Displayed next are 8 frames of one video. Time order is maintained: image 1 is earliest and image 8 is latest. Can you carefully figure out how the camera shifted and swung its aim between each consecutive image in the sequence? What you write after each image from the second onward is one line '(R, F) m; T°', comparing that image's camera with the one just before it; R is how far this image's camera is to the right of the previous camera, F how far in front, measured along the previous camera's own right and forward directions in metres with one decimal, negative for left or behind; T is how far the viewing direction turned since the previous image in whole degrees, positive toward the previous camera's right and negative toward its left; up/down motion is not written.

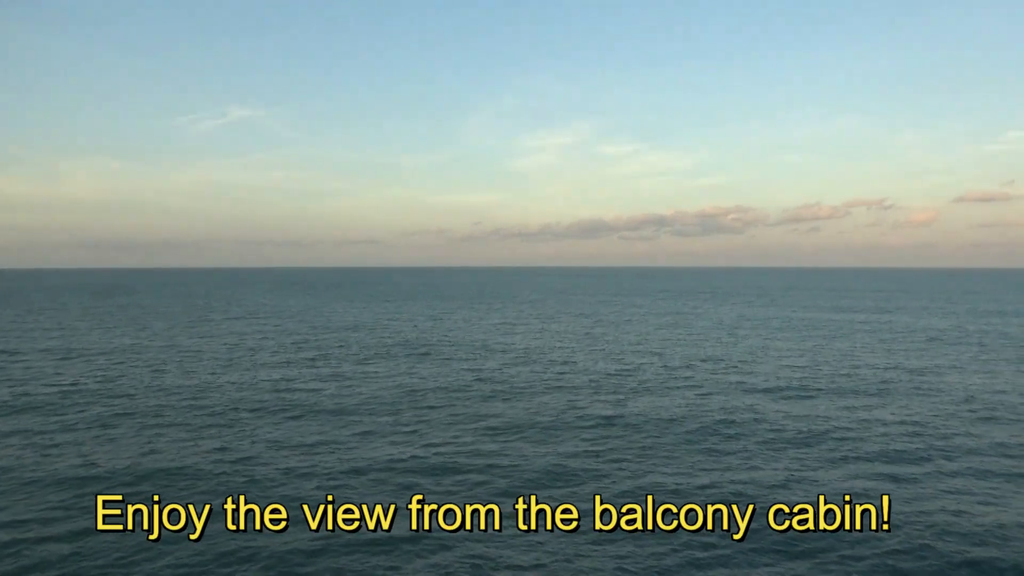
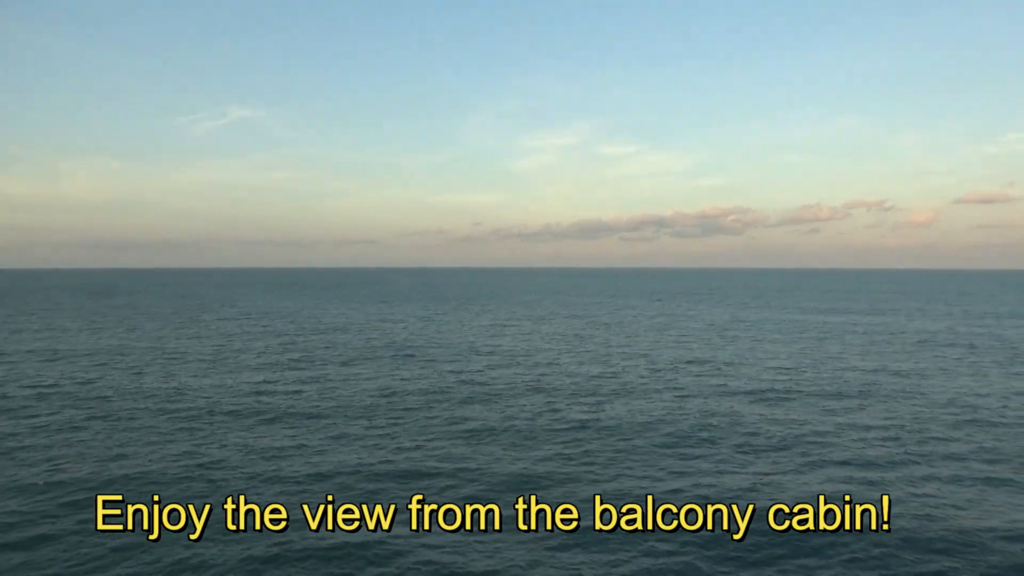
(-6.5, -5.8) m; 0°
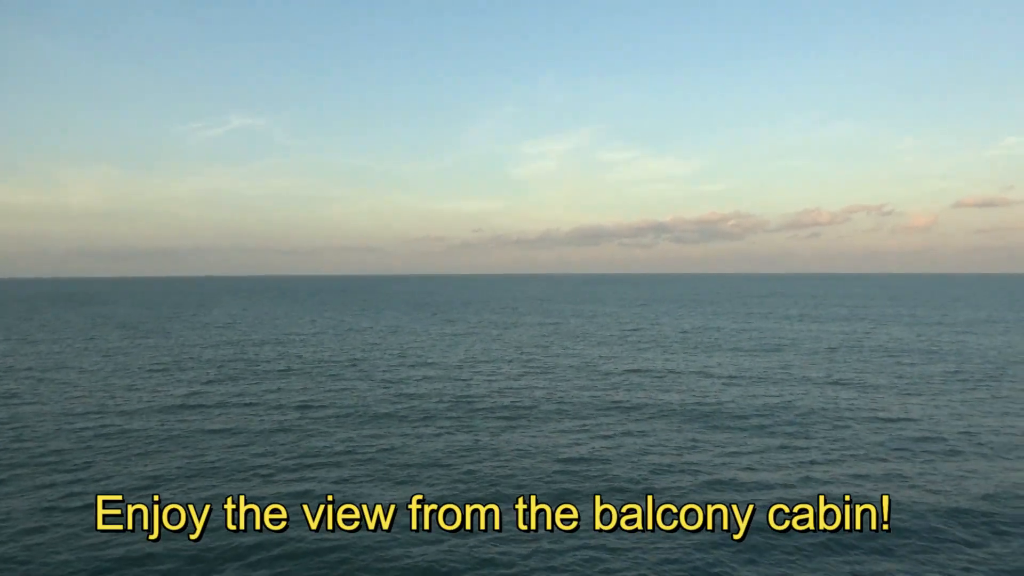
(+5.5, +1.5) m; 0°
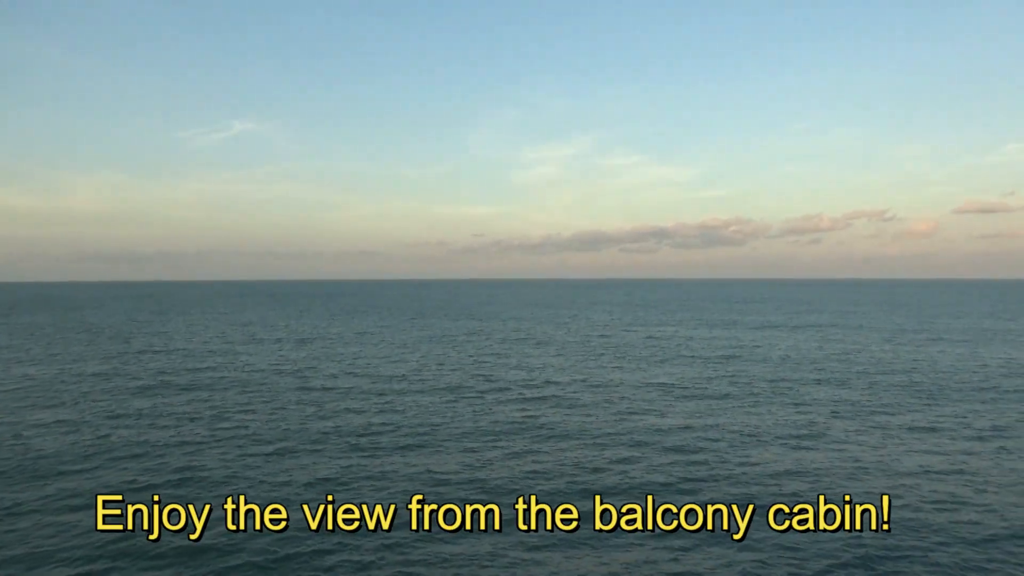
(+5.3, +1.5) m; 0°
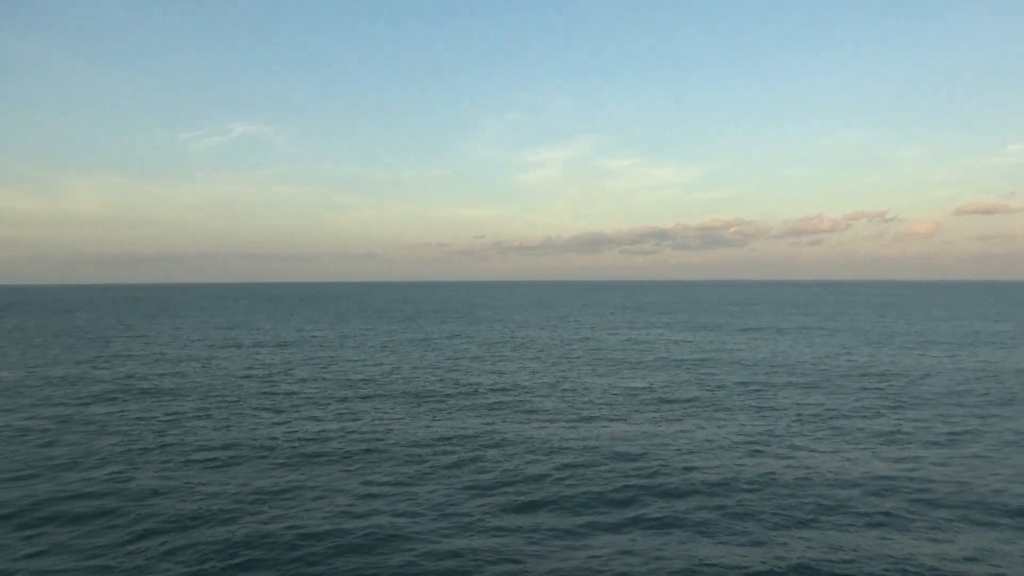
(+2.7, +0.9) m; 0°
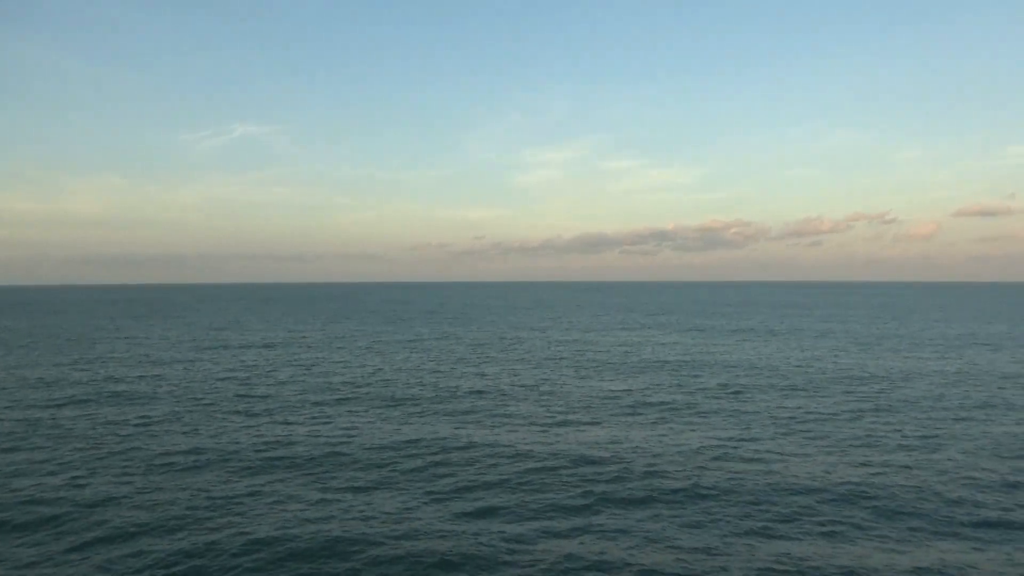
(+1.7, +0.6) m; 0°
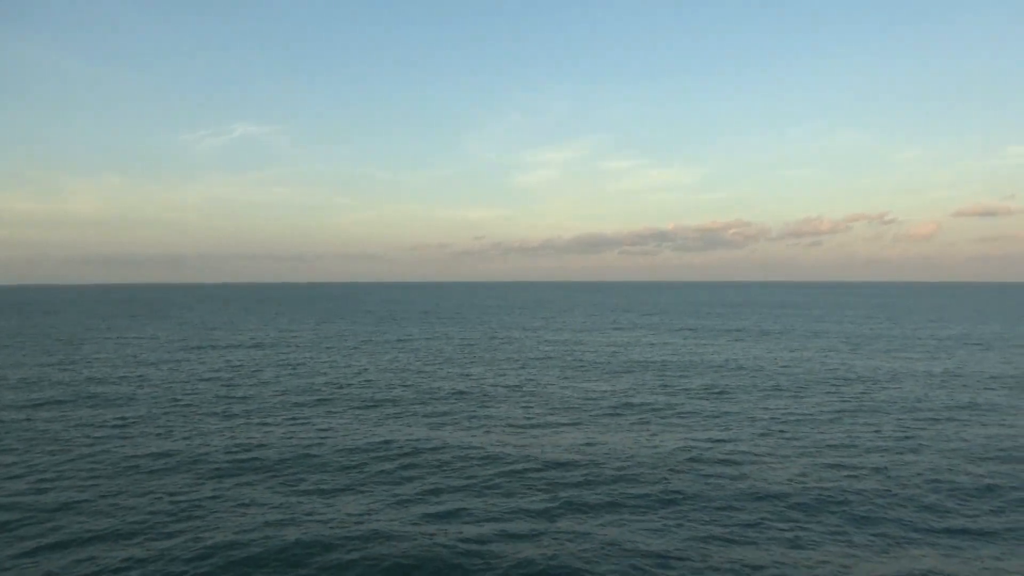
(+1.3, +0.5) m; 0°
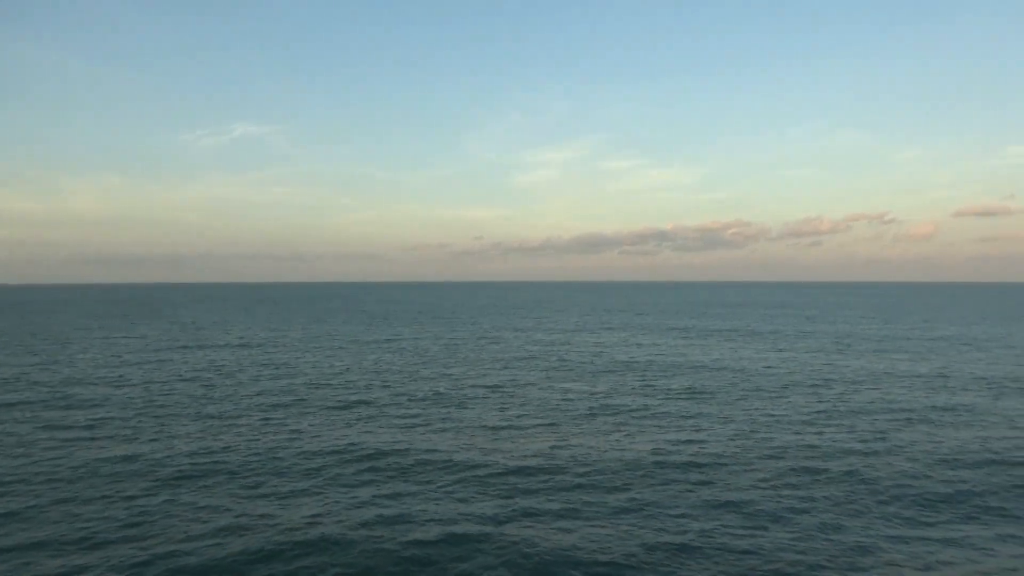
(+1.6, +0.7) m; 0°
